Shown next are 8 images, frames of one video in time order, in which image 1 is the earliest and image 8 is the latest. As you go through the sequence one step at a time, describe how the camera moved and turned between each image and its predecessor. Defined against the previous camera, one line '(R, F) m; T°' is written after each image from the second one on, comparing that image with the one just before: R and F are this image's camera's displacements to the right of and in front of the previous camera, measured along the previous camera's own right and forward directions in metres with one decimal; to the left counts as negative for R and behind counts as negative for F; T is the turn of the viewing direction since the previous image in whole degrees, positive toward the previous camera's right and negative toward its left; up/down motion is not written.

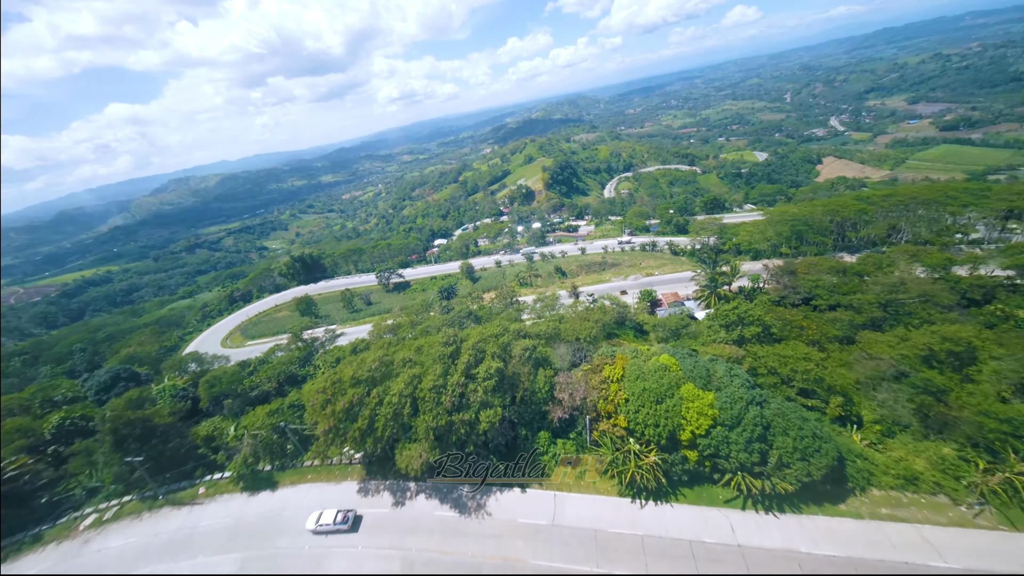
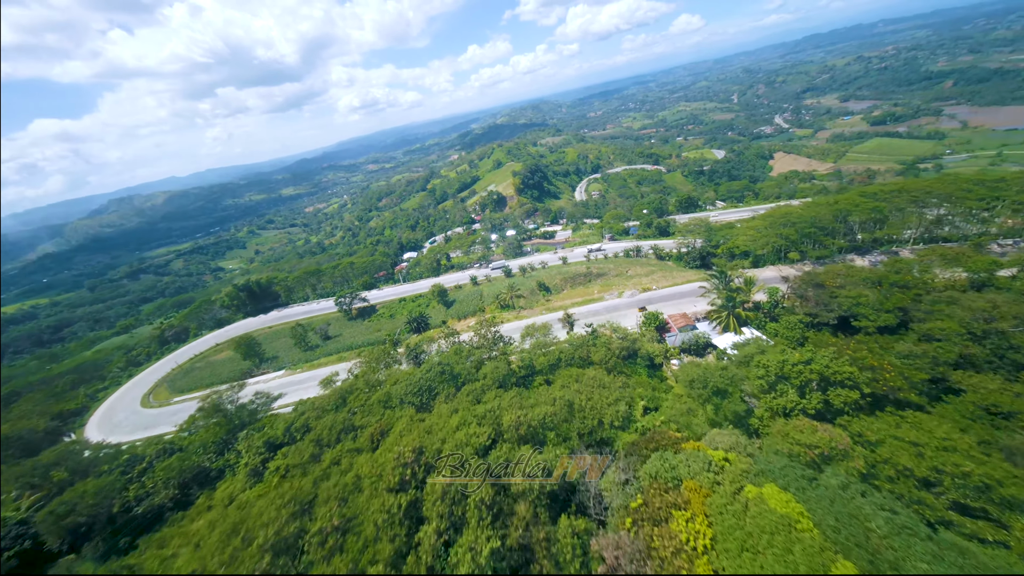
(-0.2, +3.9) m; +5°
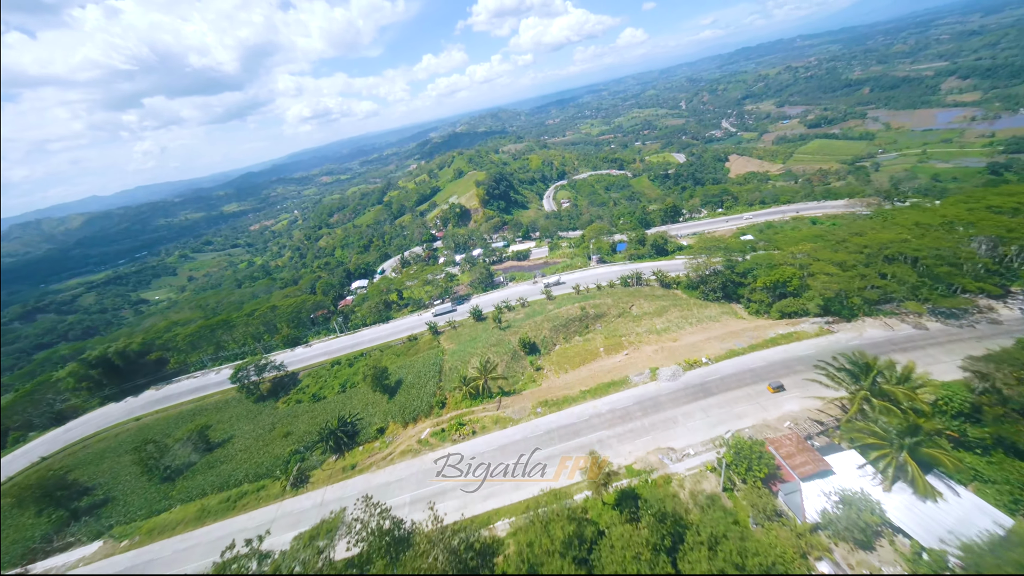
(+0.1, +9.1) m; +6°
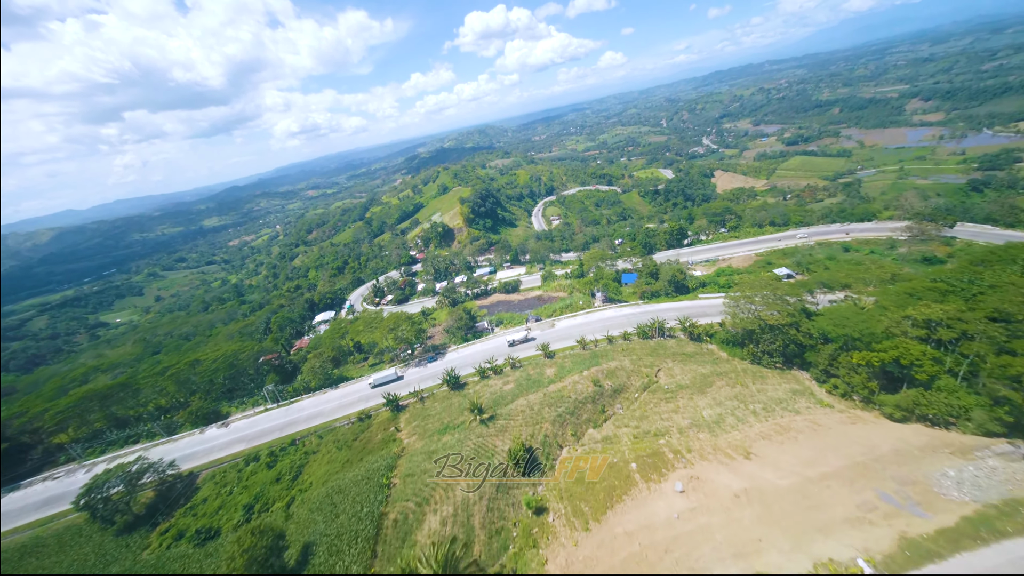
(+0.3, +7.4) m; +2°
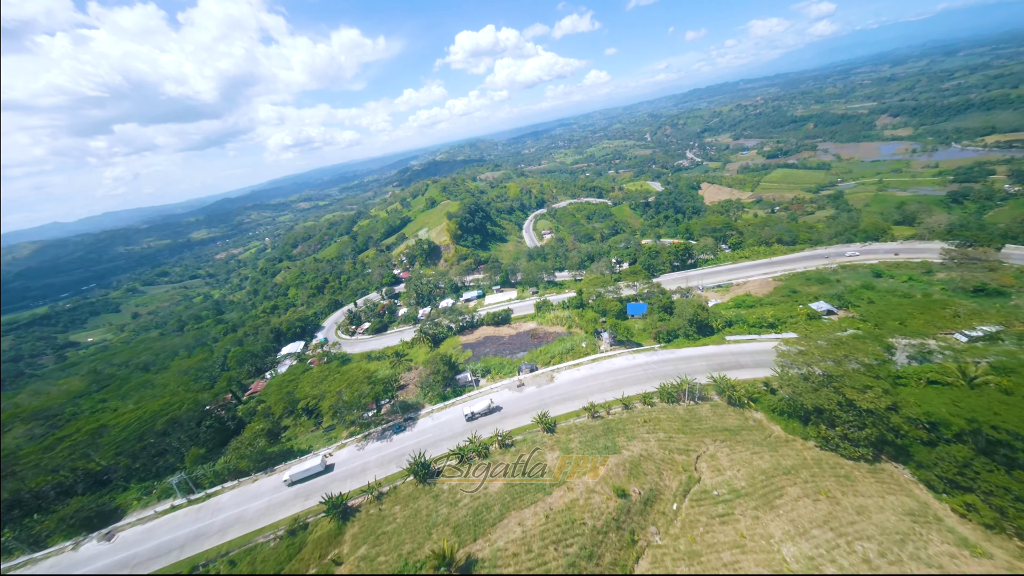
(+0.2, +5.6) m; +2°
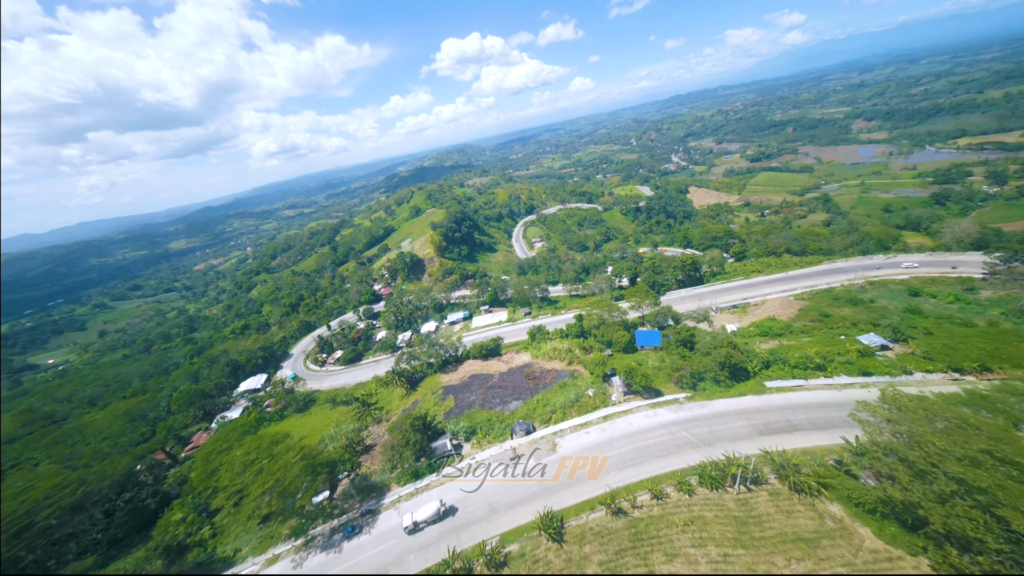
(+0.1, +5.2) m; +2°
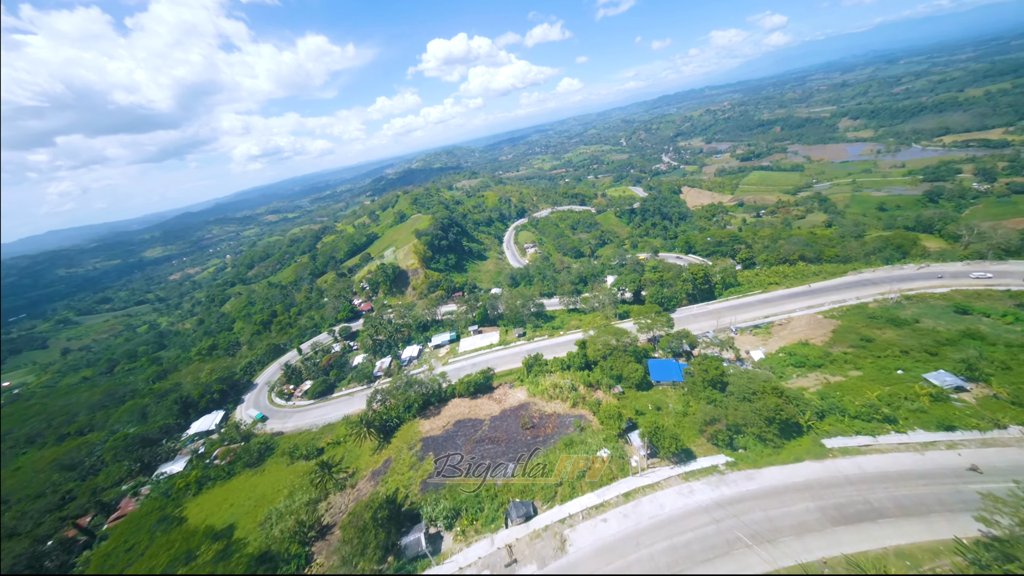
(+0.1, +5.0) m; +2°
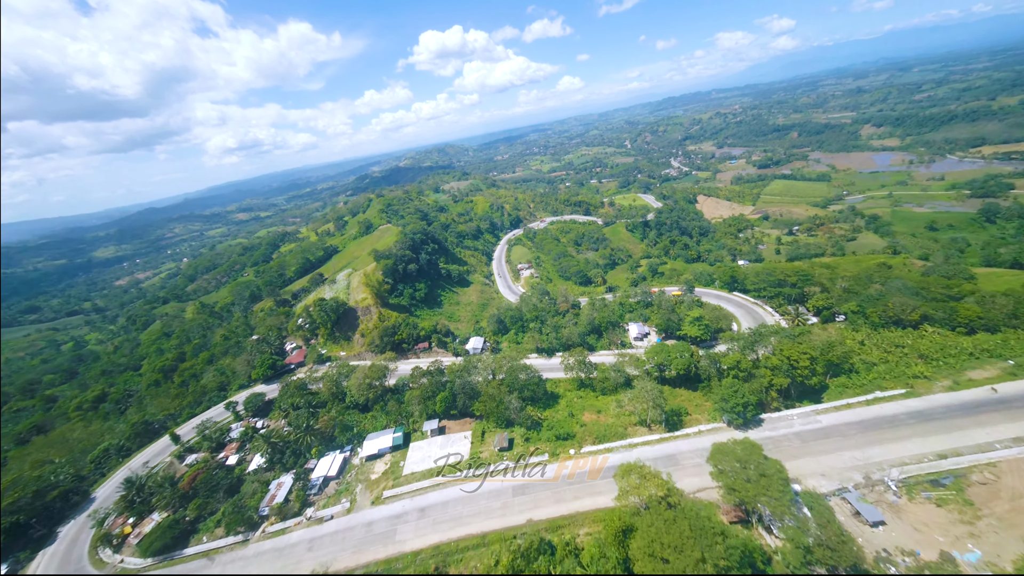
(+1.2, +15.5) m; +1°
